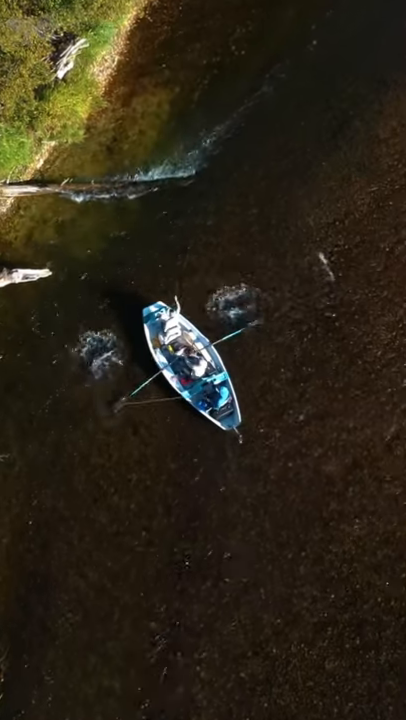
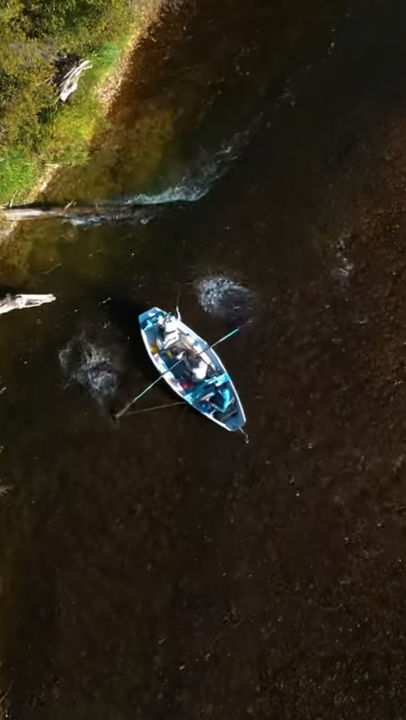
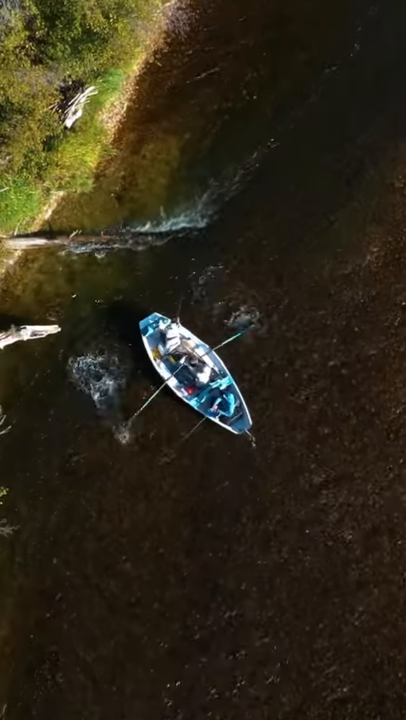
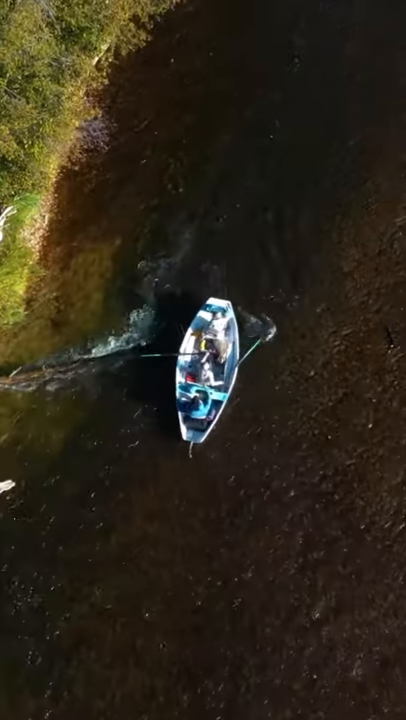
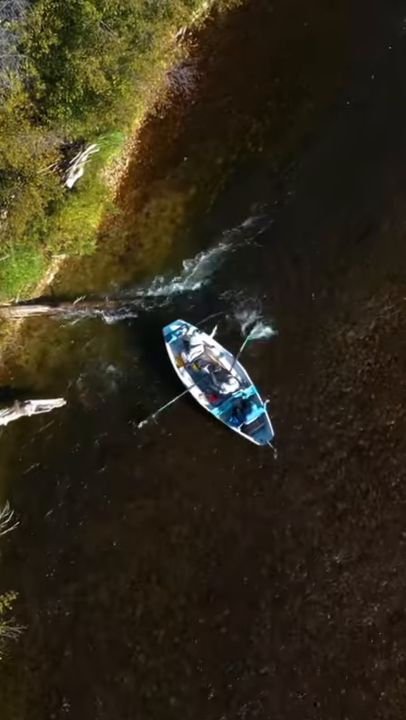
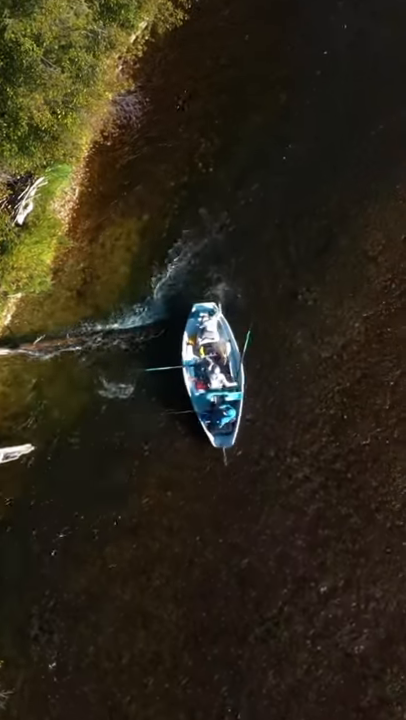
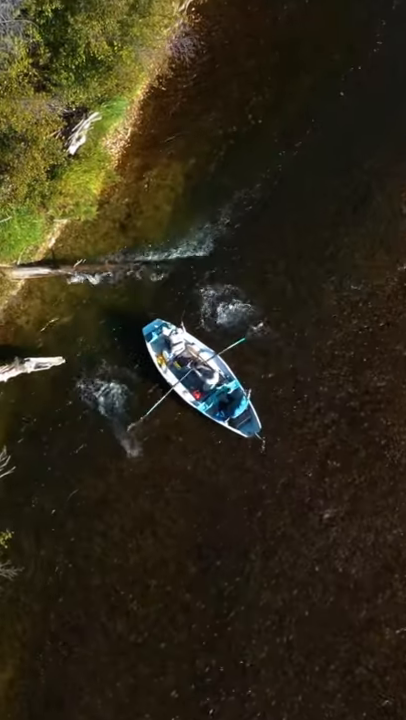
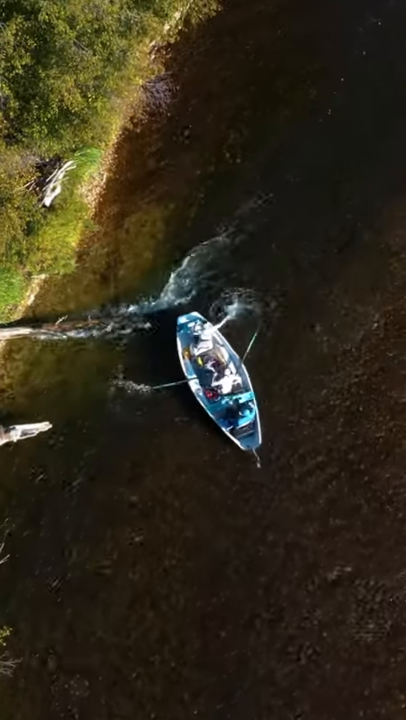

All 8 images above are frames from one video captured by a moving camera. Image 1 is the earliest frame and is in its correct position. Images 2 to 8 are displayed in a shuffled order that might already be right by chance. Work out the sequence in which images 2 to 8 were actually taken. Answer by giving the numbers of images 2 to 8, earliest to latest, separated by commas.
2, 3, 7, 5, 8, 6, 4
